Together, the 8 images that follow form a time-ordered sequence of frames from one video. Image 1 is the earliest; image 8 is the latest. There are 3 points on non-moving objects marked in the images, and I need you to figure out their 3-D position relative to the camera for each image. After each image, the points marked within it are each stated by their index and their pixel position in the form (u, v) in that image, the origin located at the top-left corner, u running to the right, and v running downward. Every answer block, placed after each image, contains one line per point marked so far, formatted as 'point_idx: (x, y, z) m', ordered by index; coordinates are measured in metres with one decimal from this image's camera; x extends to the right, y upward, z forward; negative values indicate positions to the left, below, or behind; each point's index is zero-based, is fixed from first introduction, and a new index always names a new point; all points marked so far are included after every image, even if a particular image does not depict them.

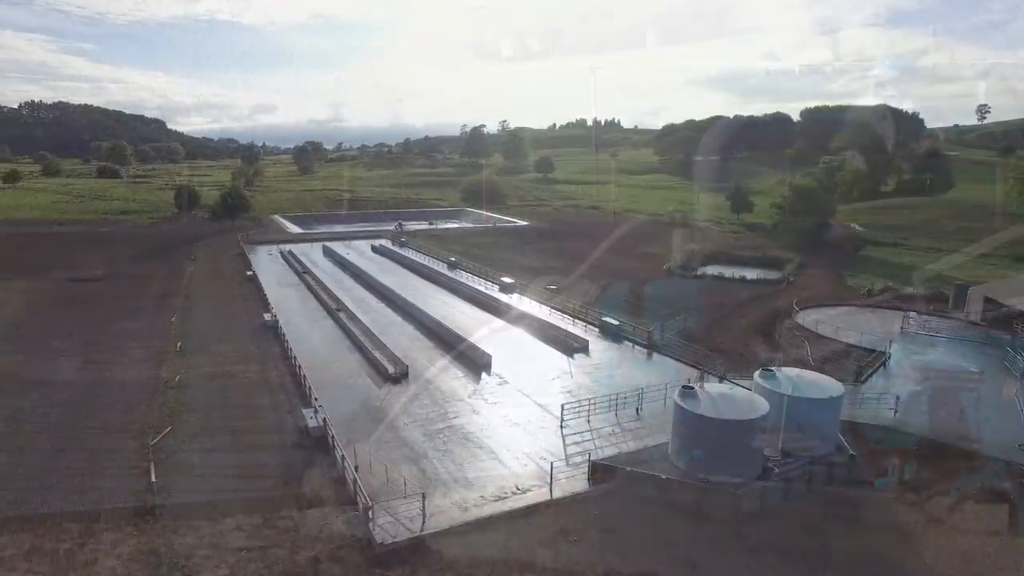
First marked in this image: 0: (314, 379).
0: (-5.5, -2.6, +18.1) m
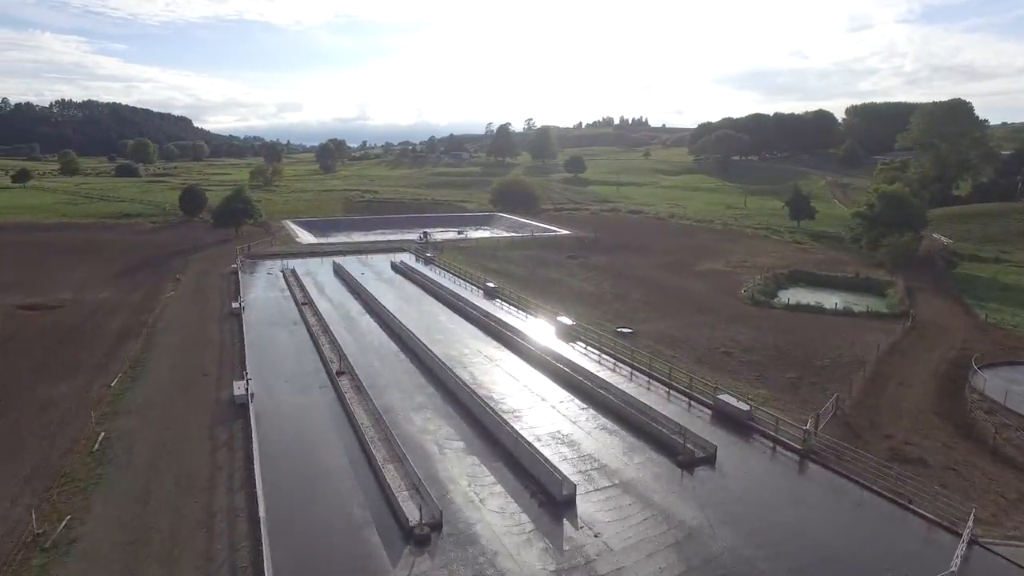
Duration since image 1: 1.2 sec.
0: (-3.8, -4.2, +10.9) m
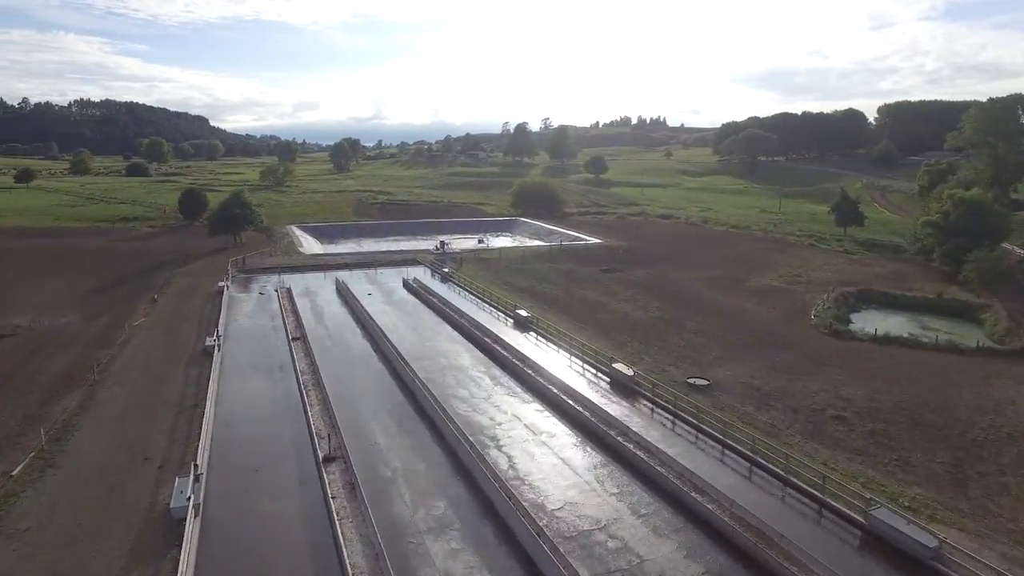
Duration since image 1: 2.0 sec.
0: (-2.9, -5.3, +5.7) m
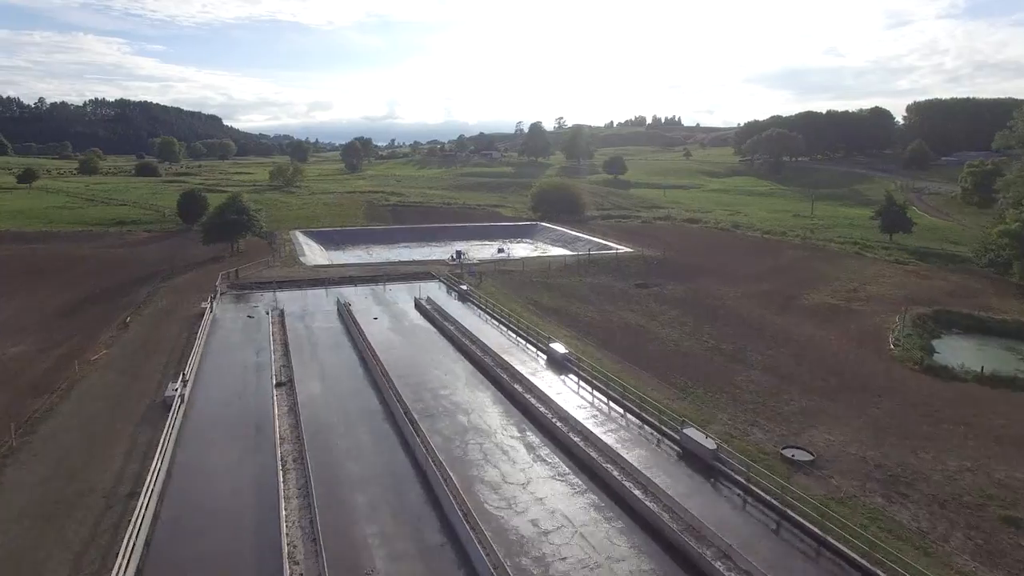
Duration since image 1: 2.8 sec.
0: (-2.2, -6.3, +1.3) m
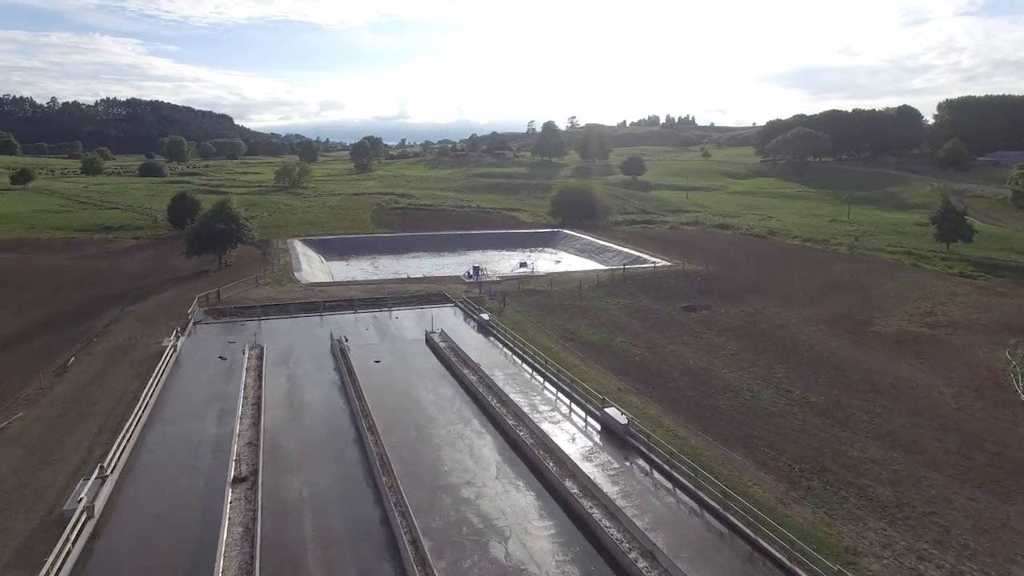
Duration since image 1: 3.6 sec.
0: (-1.4, -7.5, -4.1) m
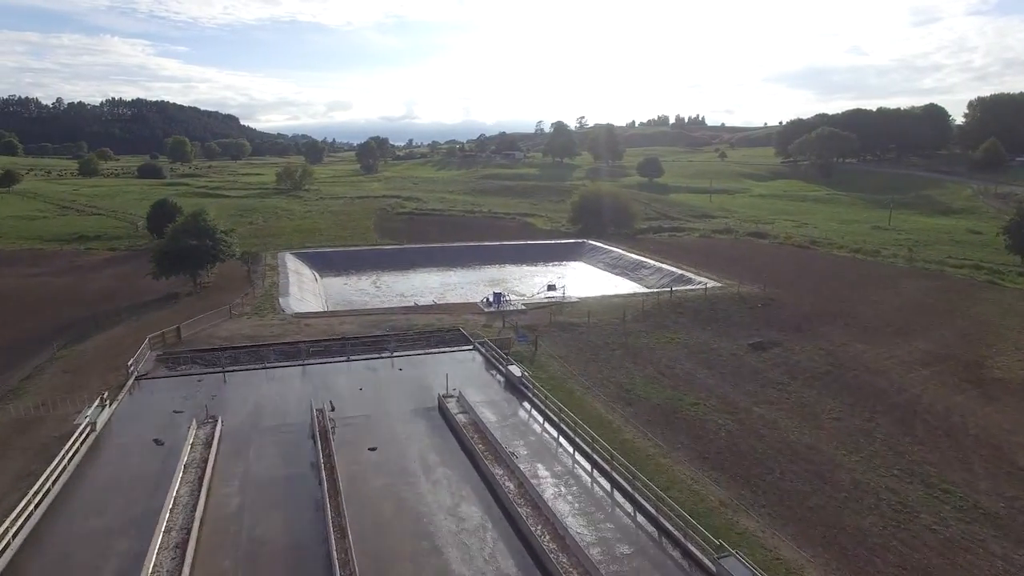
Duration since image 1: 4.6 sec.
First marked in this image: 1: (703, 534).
0: (-0.5, -8.9, -10.3) m
1: (+3.4, -4.4, +11.9) m
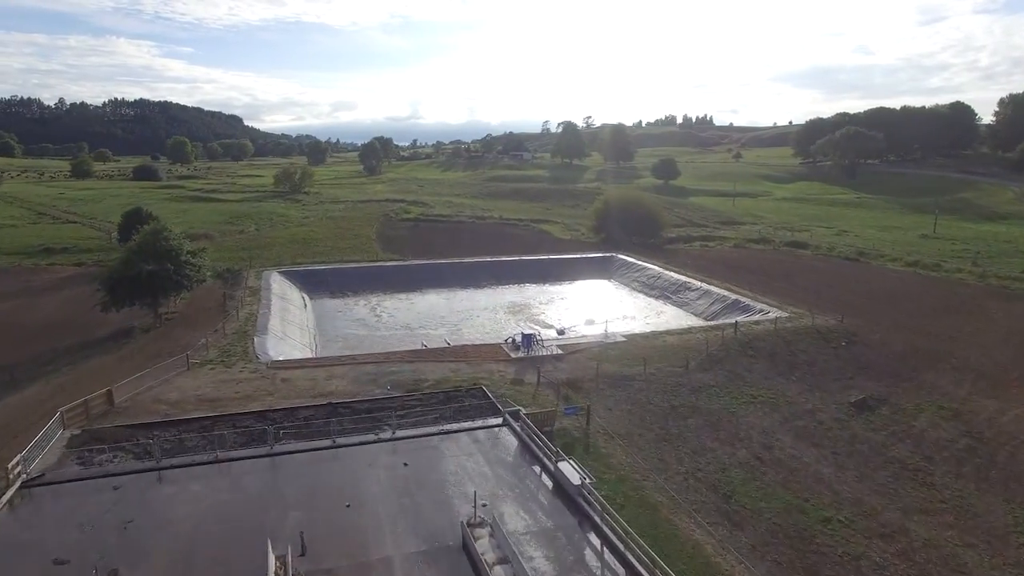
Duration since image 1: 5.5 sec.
0: (+0.5, -10.3, -16.5) m
1: (+4.5, -5.9, +5.7) m
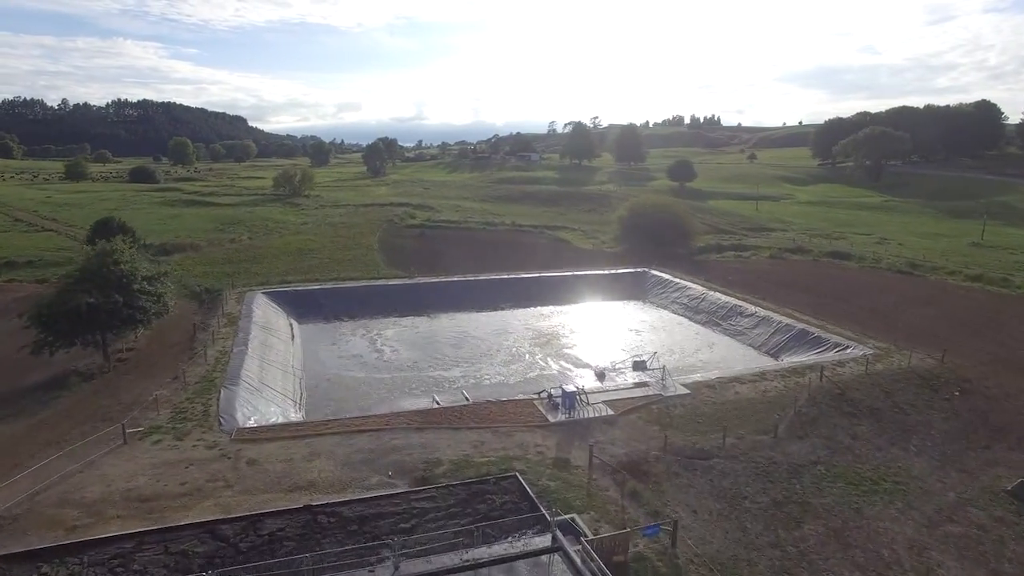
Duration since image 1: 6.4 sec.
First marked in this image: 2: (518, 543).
0: (+1.3, -11.5, -22.0) m
1: (+5.4, -7.2, +0.2) m
2: (+0.1, -4.9, +12.7) m
